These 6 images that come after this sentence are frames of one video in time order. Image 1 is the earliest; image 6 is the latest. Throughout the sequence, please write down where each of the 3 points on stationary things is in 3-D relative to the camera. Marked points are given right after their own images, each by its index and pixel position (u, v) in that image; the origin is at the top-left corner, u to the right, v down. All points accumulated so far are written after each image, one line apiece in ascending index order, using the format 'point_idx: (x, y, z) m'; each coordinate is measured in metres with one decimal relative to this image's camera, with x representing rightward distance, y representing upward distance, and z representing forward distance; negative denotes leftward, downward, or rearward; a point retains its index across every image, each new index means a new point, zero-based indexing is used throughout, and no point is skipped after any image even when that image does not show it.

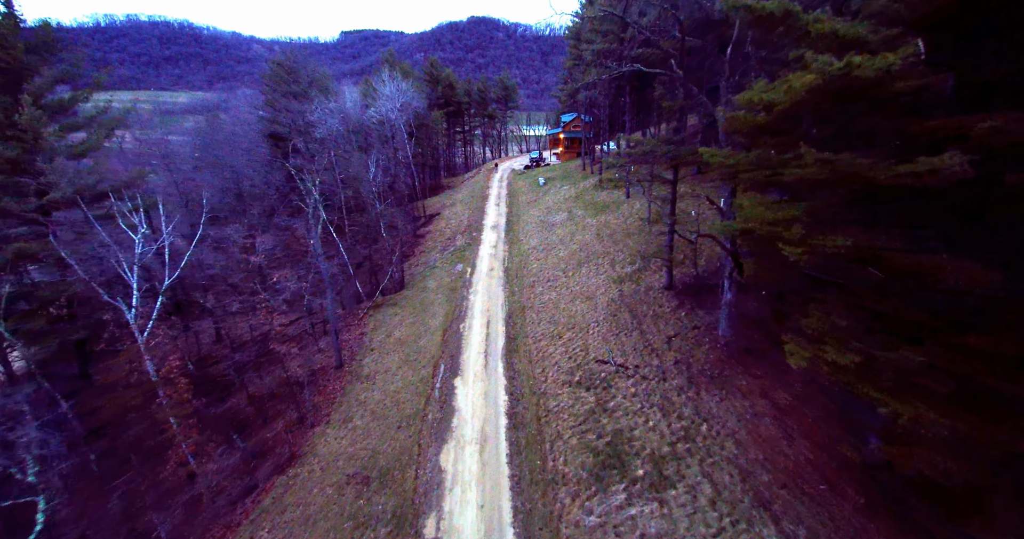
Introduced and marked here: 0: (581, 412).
0: (+2.5, -5.1, +15.8) m
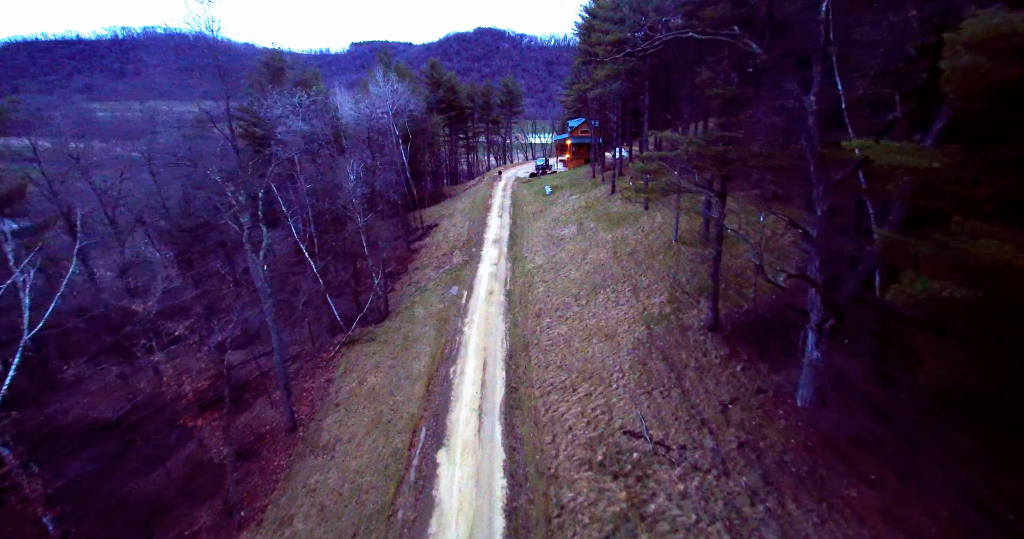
0: (+2.5, -6.3, +11.2) m
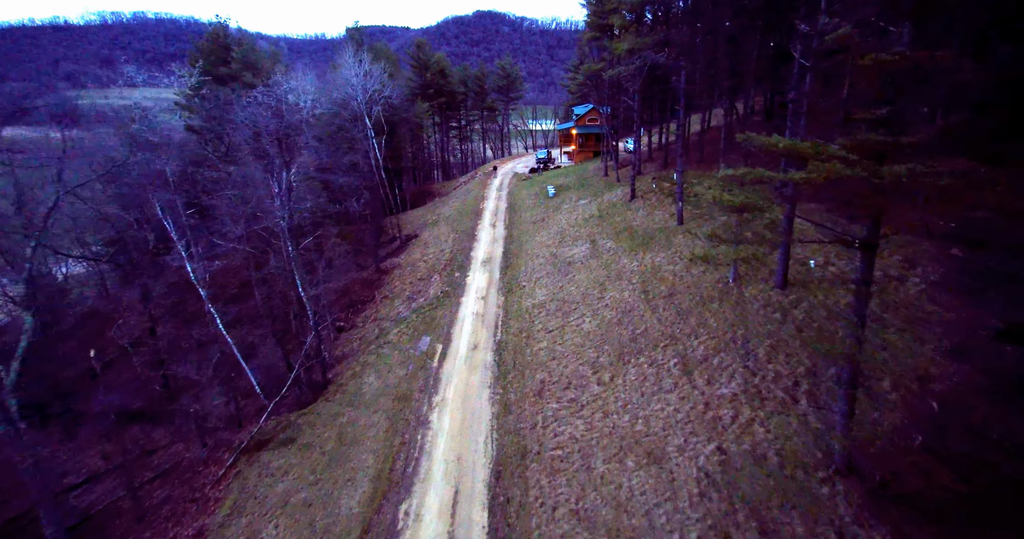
0: (+2.1, -8.6, +4.5) m
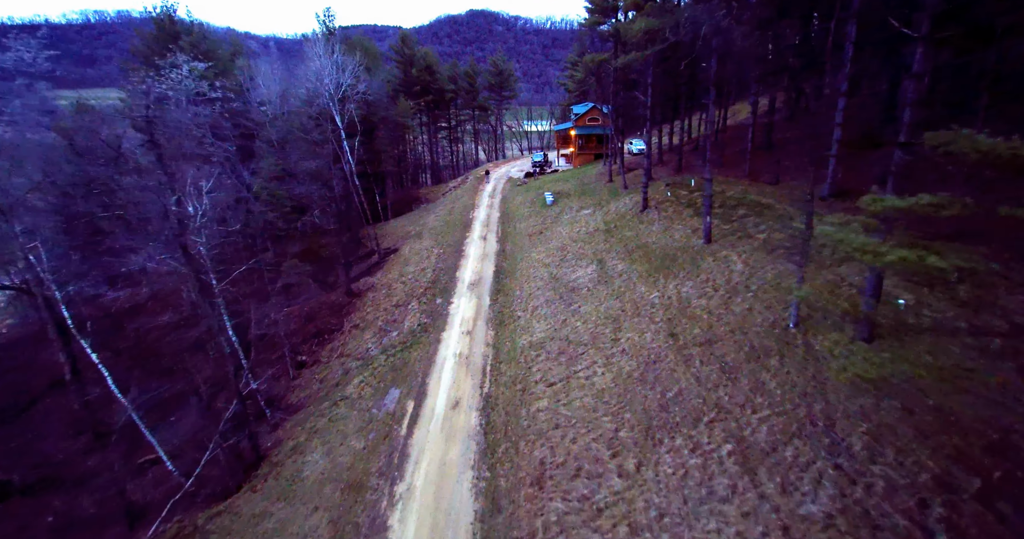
0: (+2.0, -9.7, +0.5) m
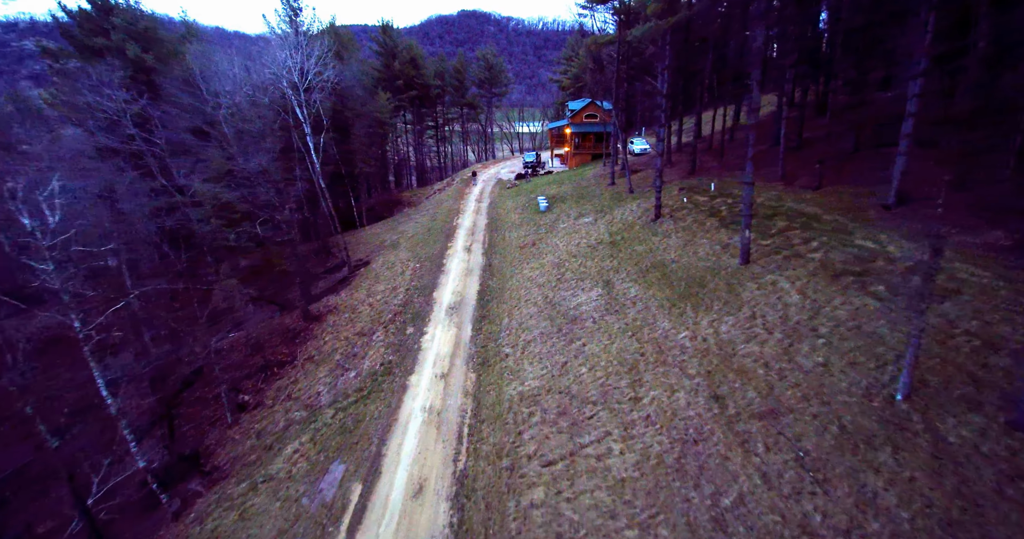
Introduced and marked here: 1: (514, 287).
0: (+1.8, -10.5, -3.4) m
1: (+0.1, -0.8, +19.2) m
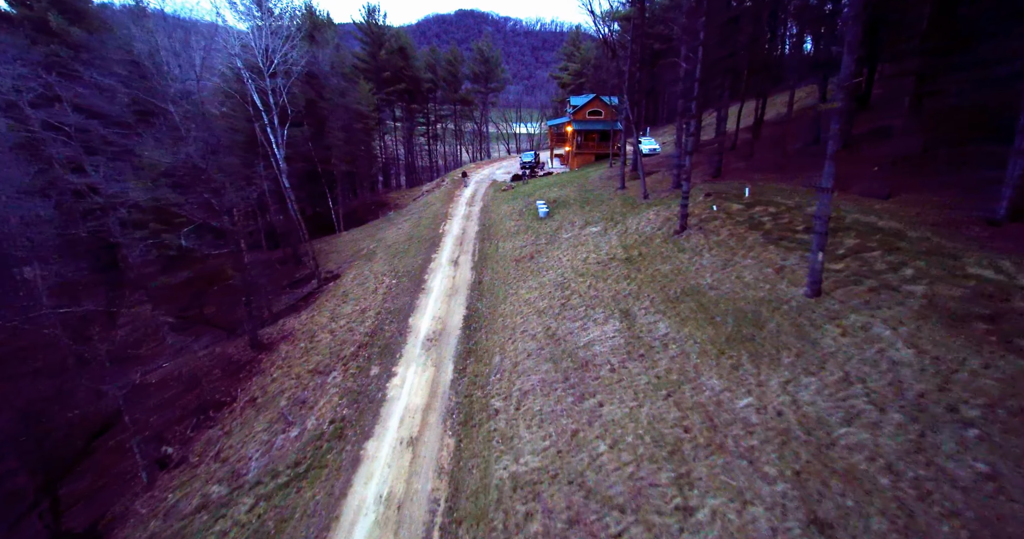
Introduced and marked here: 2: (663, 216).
0: (+1.7, -11.2, -7.0) m
1: (-0.1, -1.6, +15.6) m
2: (+6.2, +2.2, +17.9) m
